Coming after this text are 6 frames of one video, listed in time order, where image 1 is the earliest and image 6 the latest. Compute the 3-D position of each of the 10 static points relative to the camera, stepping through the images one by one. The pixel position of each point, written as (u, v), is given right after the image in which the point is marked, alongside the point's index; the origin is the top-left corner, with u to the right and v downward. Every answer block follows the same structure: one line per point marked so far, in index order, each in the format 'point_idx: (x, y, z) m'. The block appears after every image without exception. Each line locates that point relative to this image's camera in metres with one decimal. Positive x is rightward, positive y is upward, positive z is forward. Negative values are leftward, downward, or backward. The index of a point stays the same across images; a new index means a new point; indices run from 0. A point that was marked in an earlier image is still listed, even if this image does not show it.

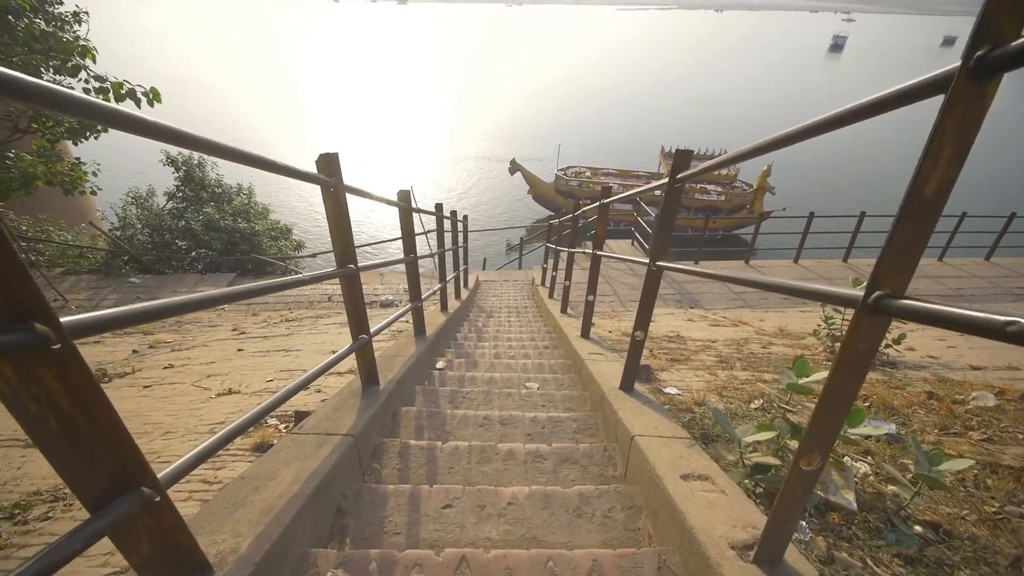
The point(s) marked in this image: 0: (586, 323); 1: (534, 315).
0: (+0.5, -0.2, +3.3) m
1: (+0.3, -0.3, +5.5) m
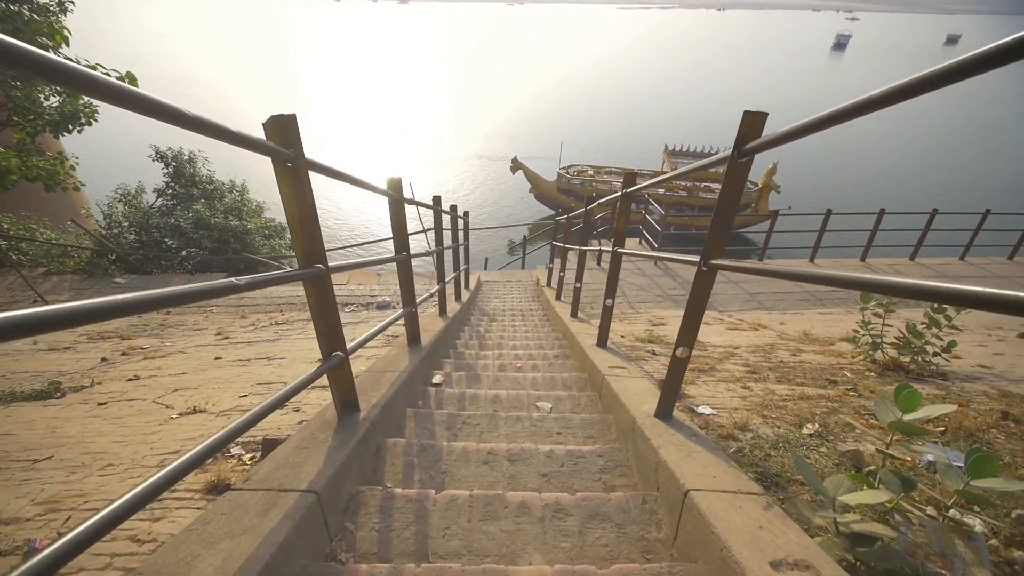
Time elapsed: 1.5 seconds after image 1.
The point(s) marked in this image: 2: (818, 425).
0: (+0.5, -0.2, +2.9) m
1: (+0.3, -0.3, +5.1) m
2: (+1.5, -0.7, +2.3) m
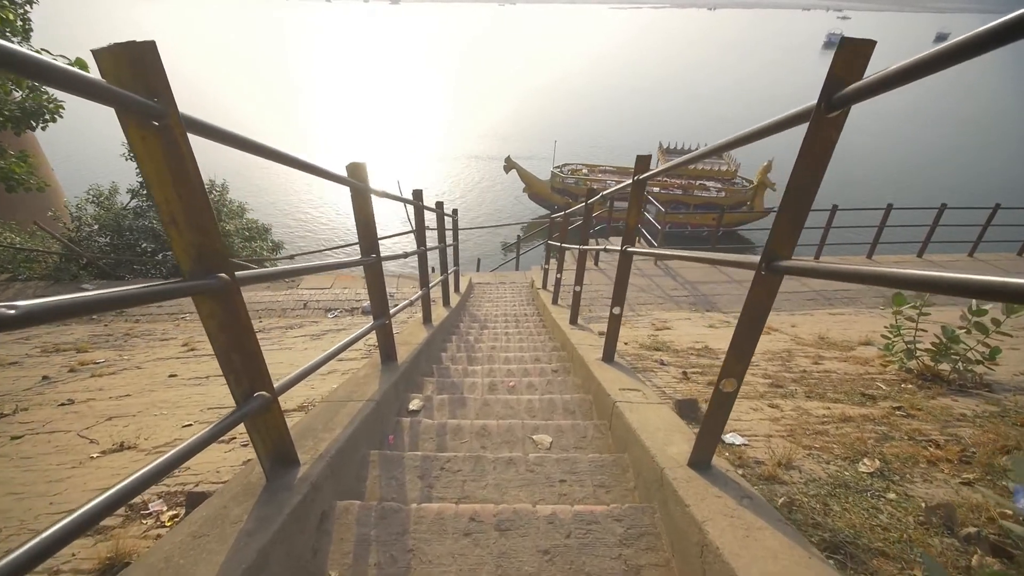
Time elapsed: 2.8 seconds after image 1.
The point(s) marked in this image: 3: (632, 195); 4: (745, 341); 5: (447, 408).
0: (+0.5, -0.3, +2.5) m
1: (+0.2, -0.4, +4.7) m
2: (+1.4, -0.7, +1.9) m
3: (+0.5, +0.4, +2.1) m
4: (+0.6, -0.1, +1.1) m
5: (-0.3, -0.6, +2.2) m
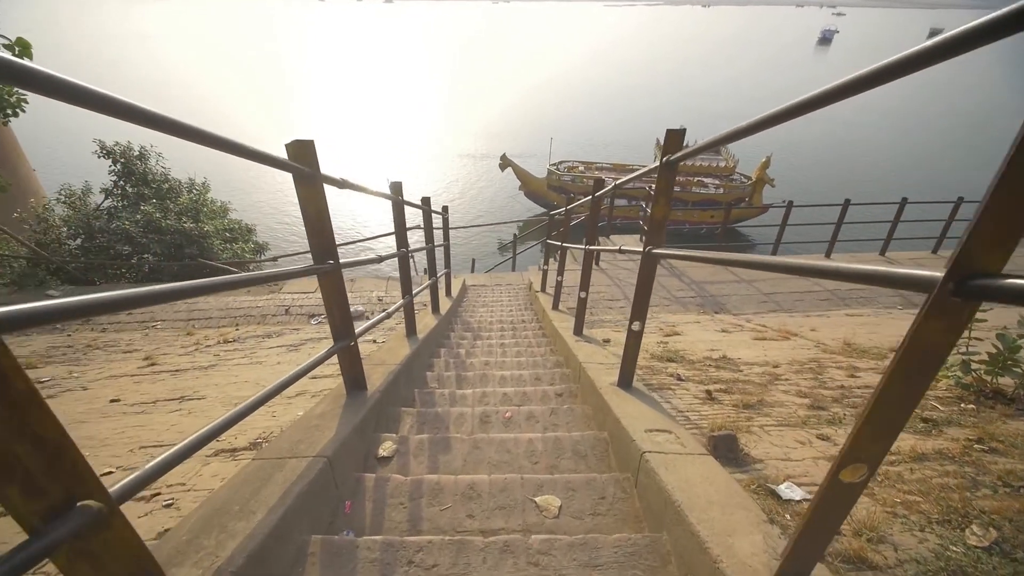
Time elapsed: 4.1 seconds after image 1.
0: (+0.5, -0.3, +2.0) m
1: (+0.2, -0.4, +4.2) m
2: (+1.4, -0.7, +1.4) m
3: (+0.5, +0.4, +1.7) m
4: (+0.5, -0.2, +0.7) m
5: (-0.3, -0.6, +1.8) m
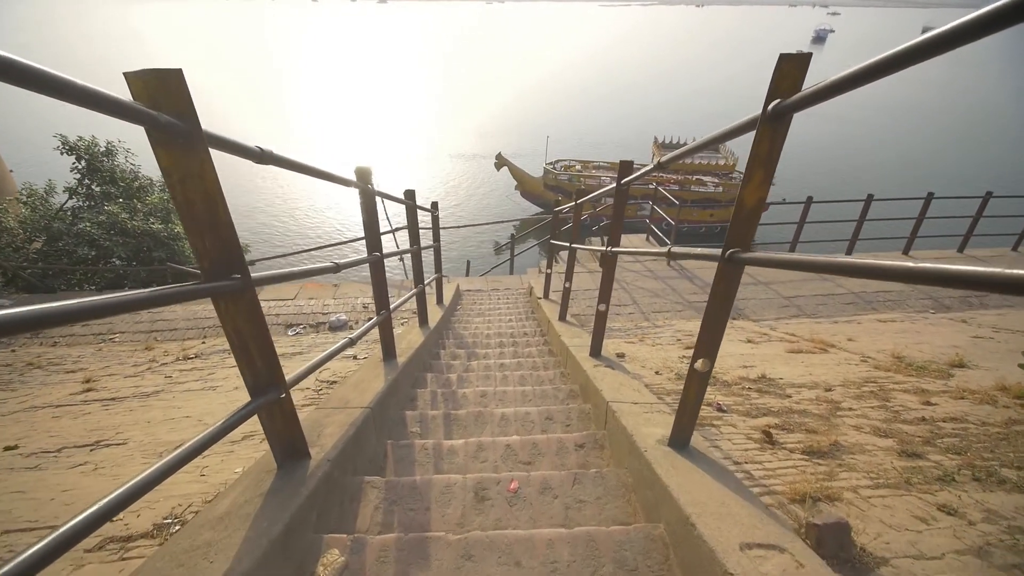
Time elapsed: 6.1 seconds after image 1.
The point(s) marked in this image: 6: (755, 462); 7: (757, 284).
0: (+0.5, -0.4, +1.4) m
1: (+0.2, -0.5, +3.6) m
2: (+1.5, -0.8, +0.8) m
3: (+0.5, +0.3, +1.1) m
4: (+0.6, -0.2, +0.1) m
5: (-0.3, -0.7, +1.2) m
6: (+1.0, -0.7, +2.0) m
7: (+3.6, +0.1, +7.1) m
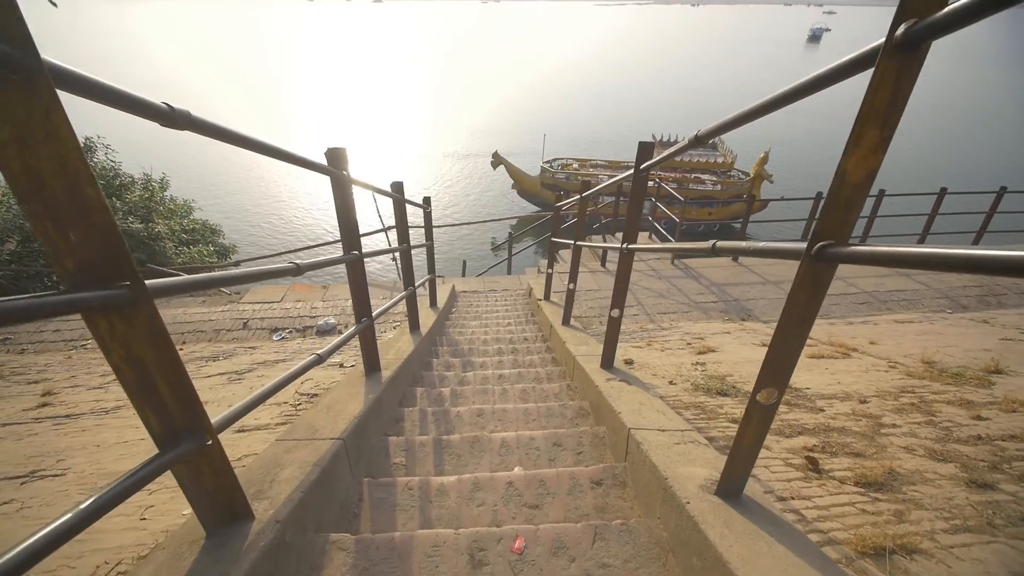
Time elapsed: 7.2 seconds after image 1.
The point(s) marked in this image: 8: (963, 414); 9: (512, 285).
0: (+0.5, -0.4, +1.1) m
1: (+0.2, -0.5, +3.3) m
2: (+1.5, -0.8, +0.5) m
3: (+0.5, +0.3, +0.7) m
4: (+0.6, -0.2, -0.2) m
5: (-0.3, -0.7, +0.9) m
6: (+1.0, -0.7, +1.6) m
7: (+3.6, +0.1, +6.8) m
8: (+2.4, -0.7, +2.6) m
9: (0.0, 0.0, +7.0) m
